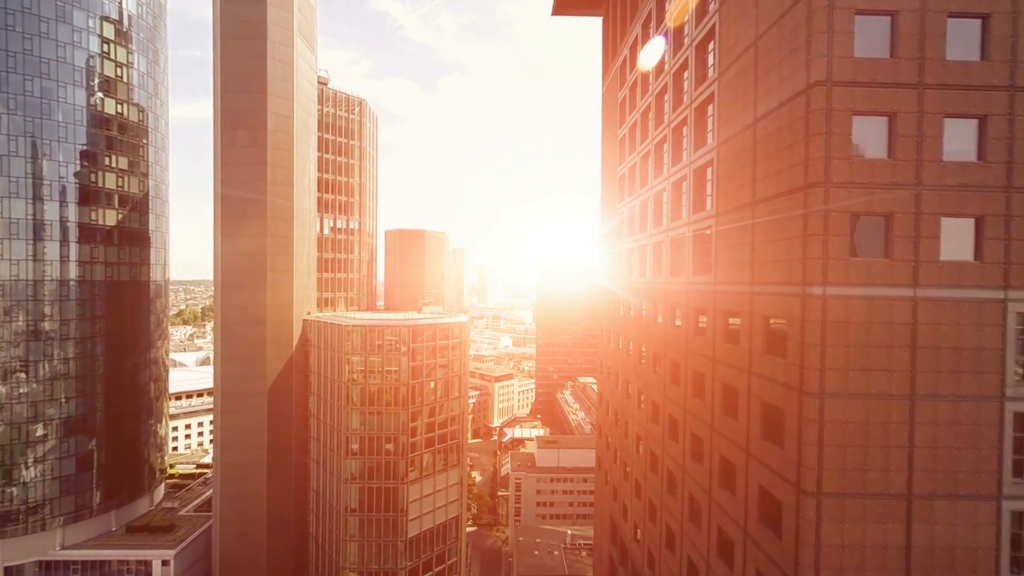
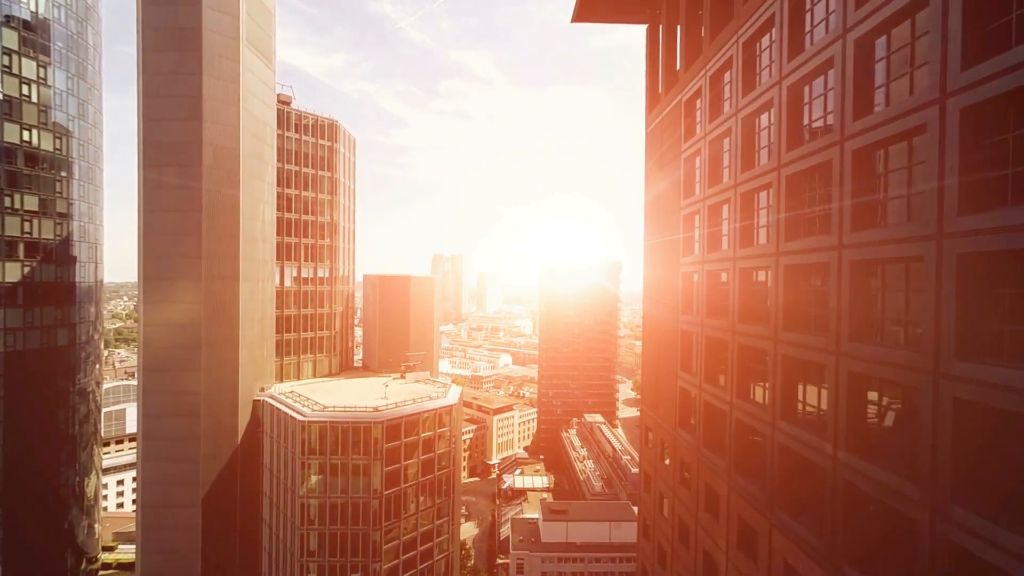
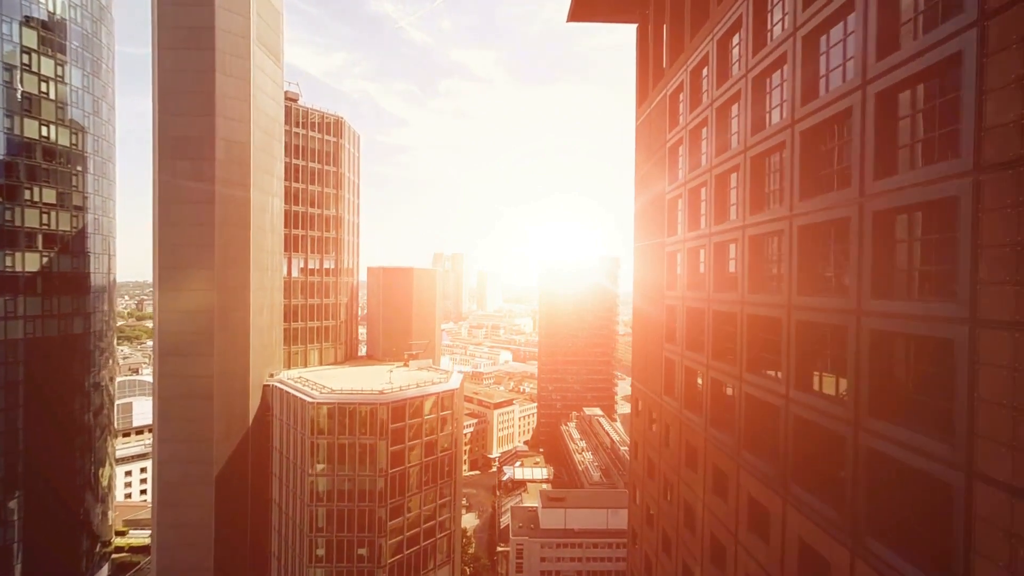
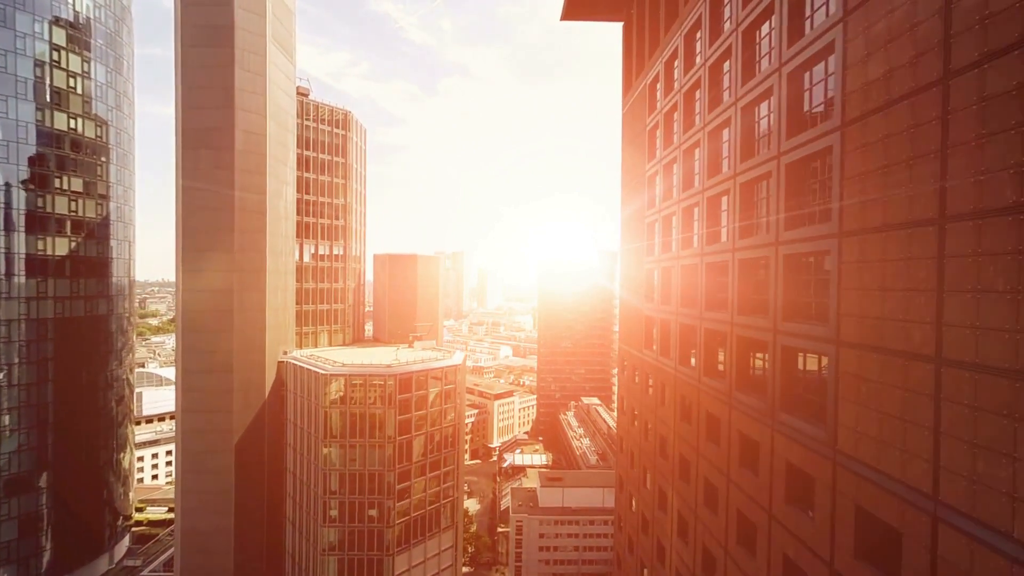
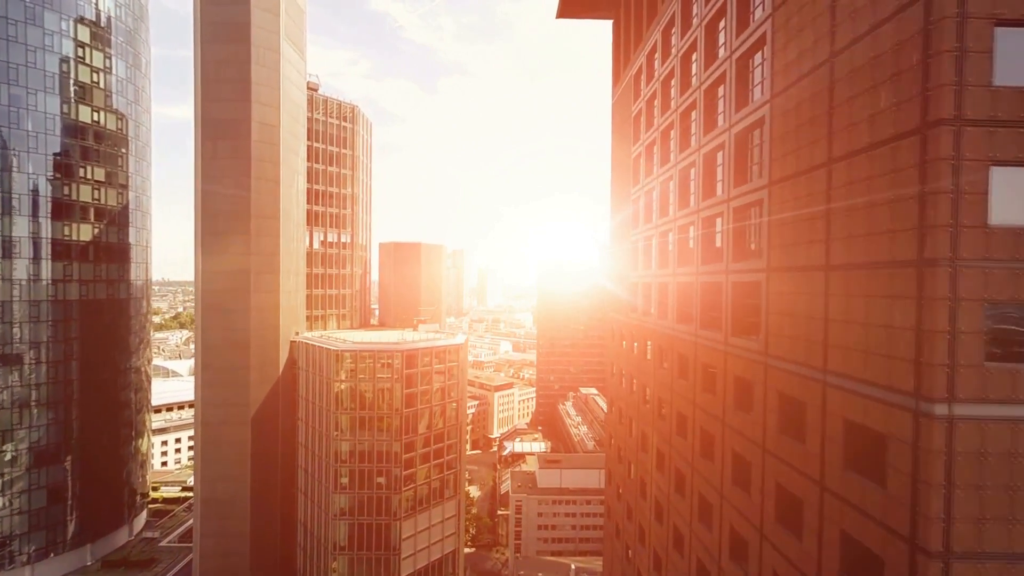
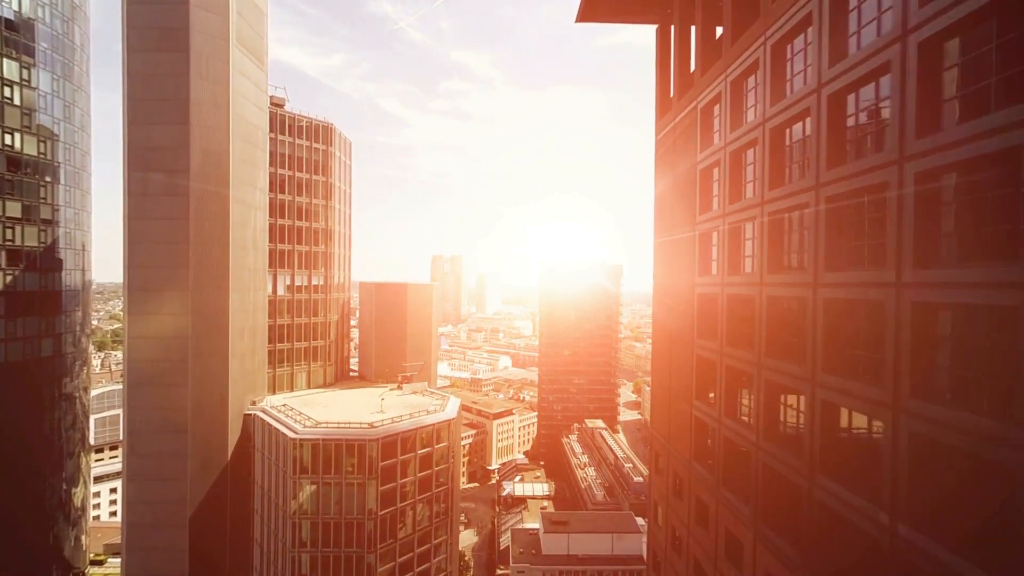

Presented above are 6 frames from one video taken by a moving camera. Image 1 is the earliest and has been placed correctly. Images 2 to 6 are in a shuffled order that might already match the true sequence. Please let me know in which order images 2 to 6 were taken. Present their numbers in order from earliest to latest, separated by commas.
5, 4, 3, 2, 6
